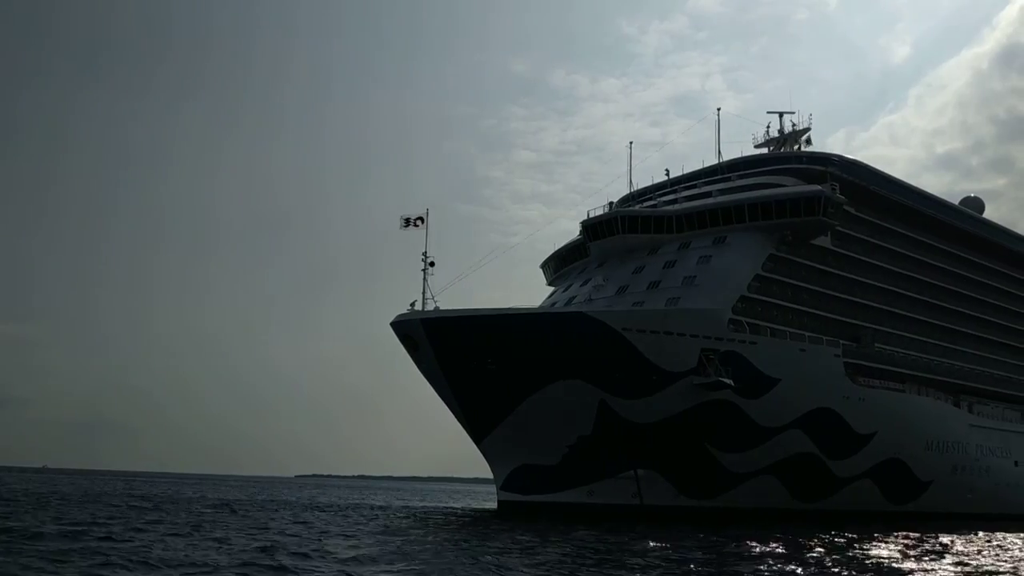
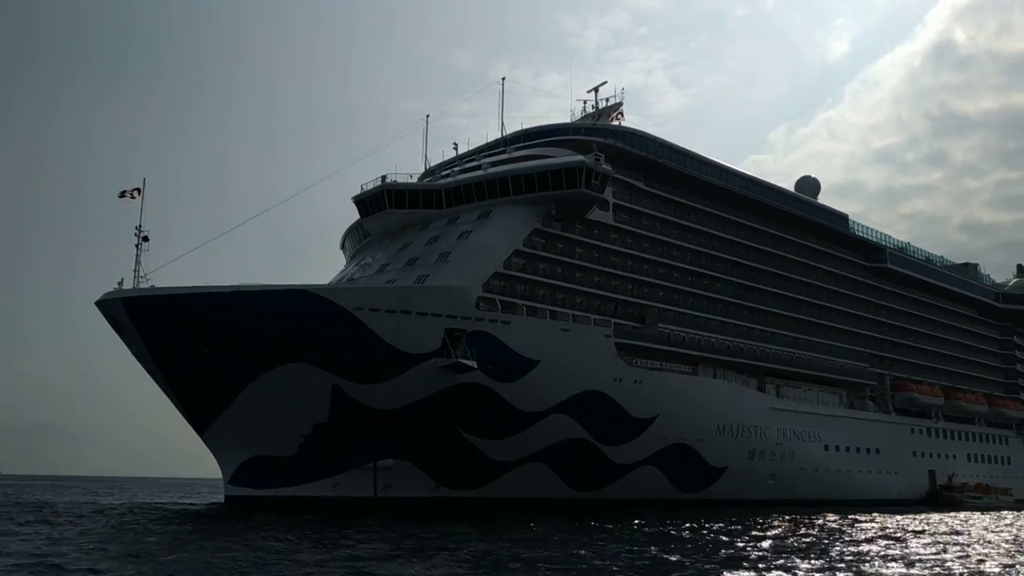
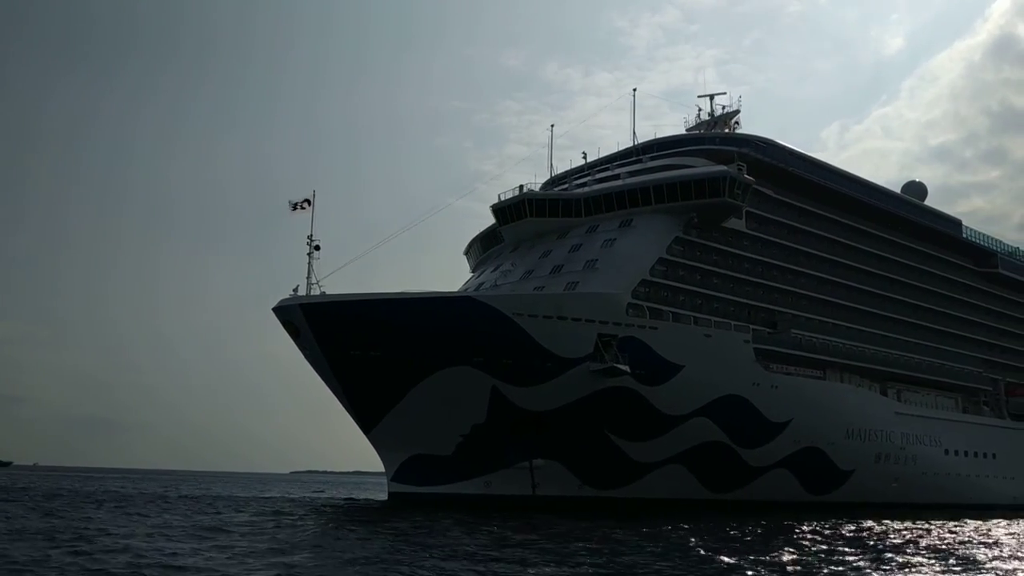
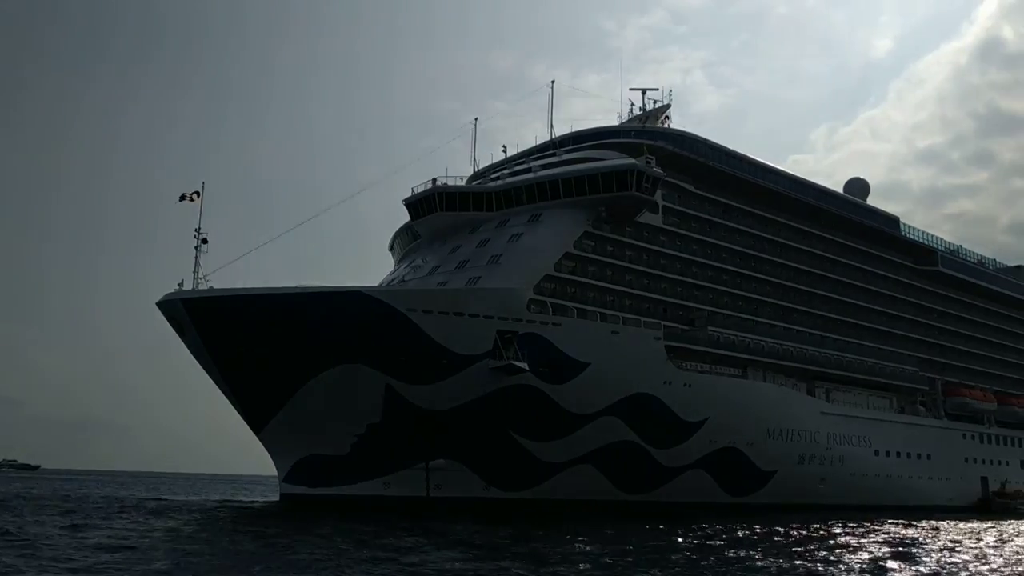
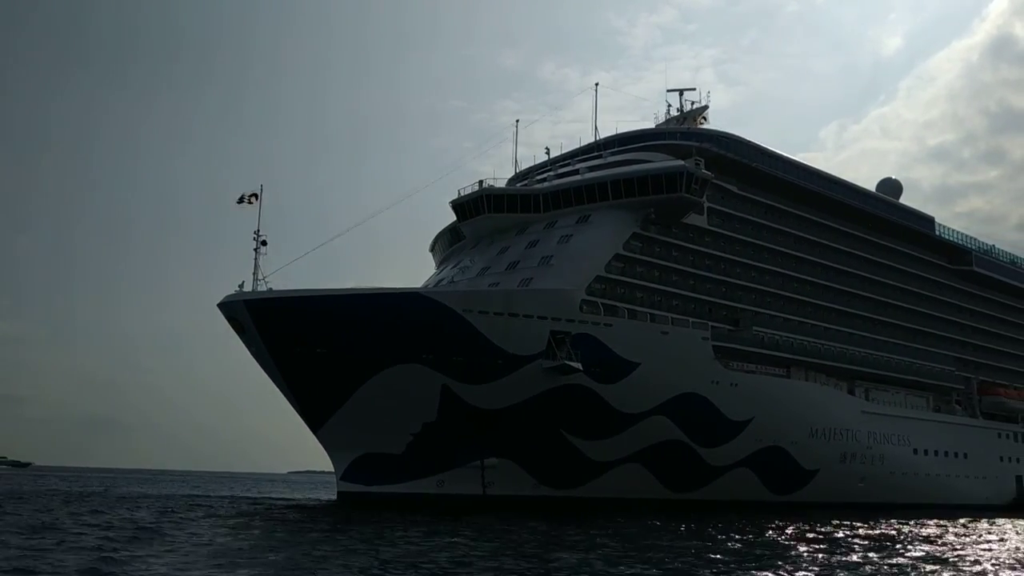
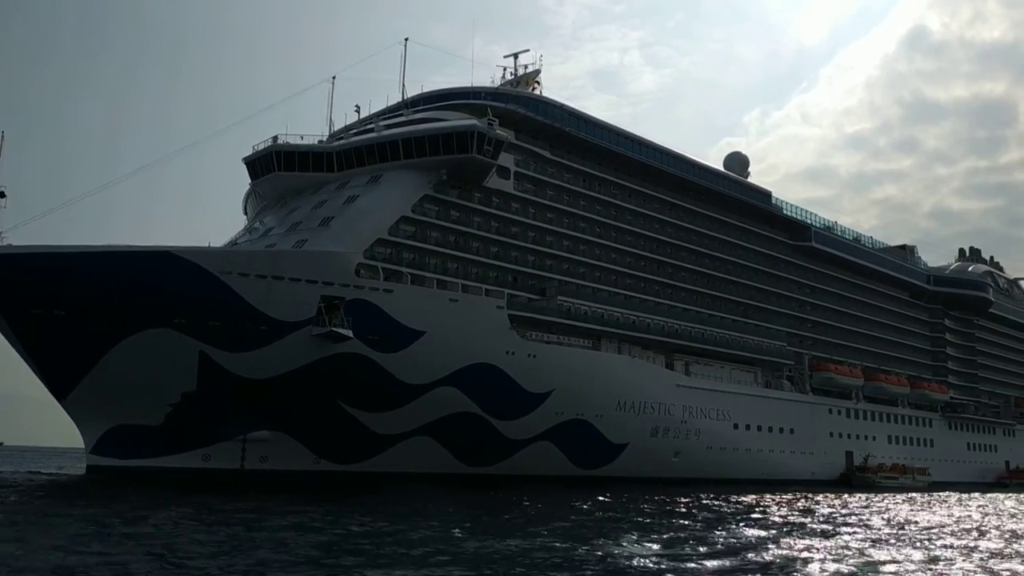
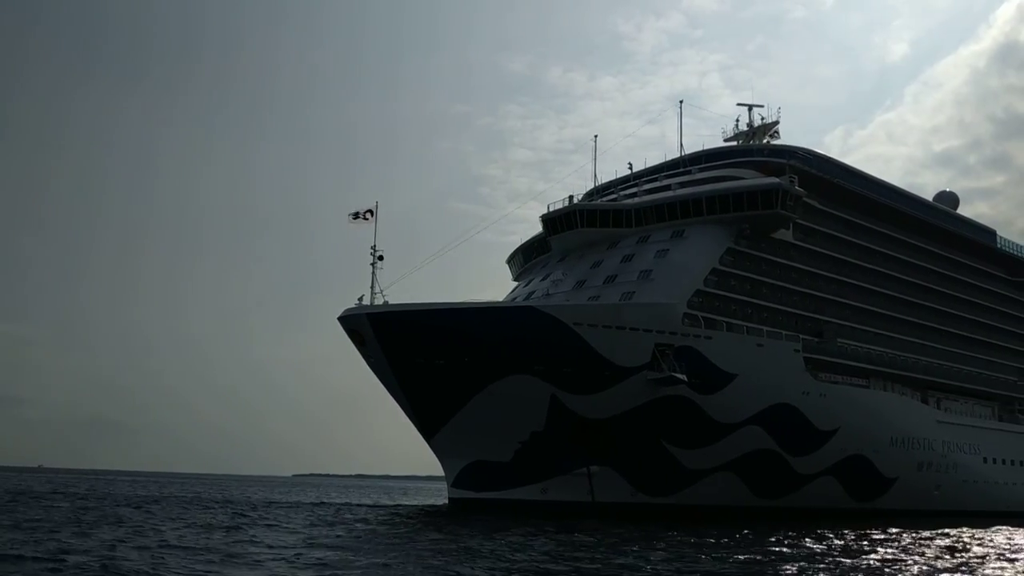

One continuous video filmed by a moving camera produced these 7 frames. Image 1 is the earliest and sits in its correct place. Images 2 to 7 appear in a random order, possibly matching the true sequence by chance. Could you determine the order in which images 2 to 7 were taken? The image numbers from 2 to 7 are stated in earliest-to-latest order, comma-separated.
7, 3, 5, 4, 2, 6
